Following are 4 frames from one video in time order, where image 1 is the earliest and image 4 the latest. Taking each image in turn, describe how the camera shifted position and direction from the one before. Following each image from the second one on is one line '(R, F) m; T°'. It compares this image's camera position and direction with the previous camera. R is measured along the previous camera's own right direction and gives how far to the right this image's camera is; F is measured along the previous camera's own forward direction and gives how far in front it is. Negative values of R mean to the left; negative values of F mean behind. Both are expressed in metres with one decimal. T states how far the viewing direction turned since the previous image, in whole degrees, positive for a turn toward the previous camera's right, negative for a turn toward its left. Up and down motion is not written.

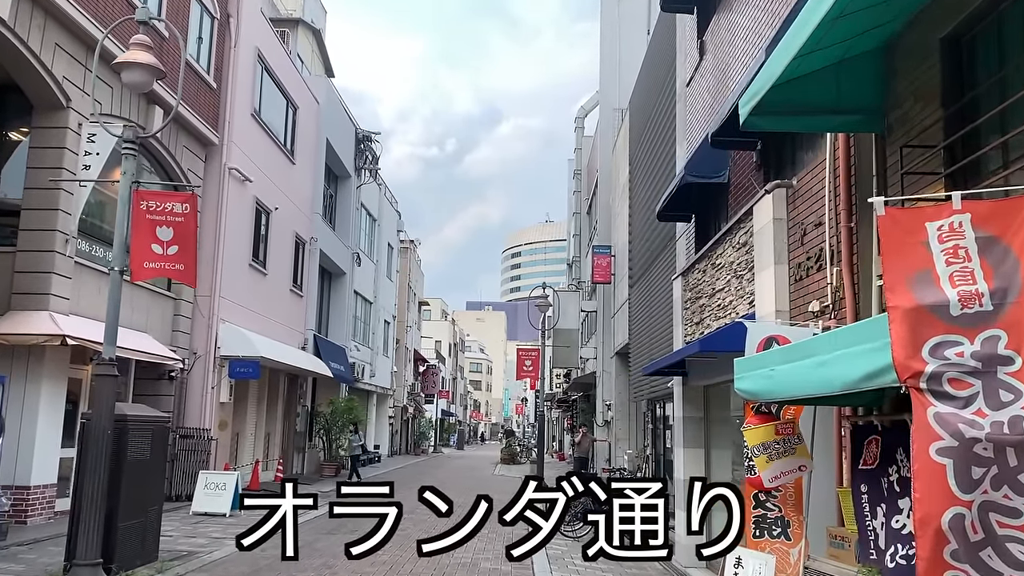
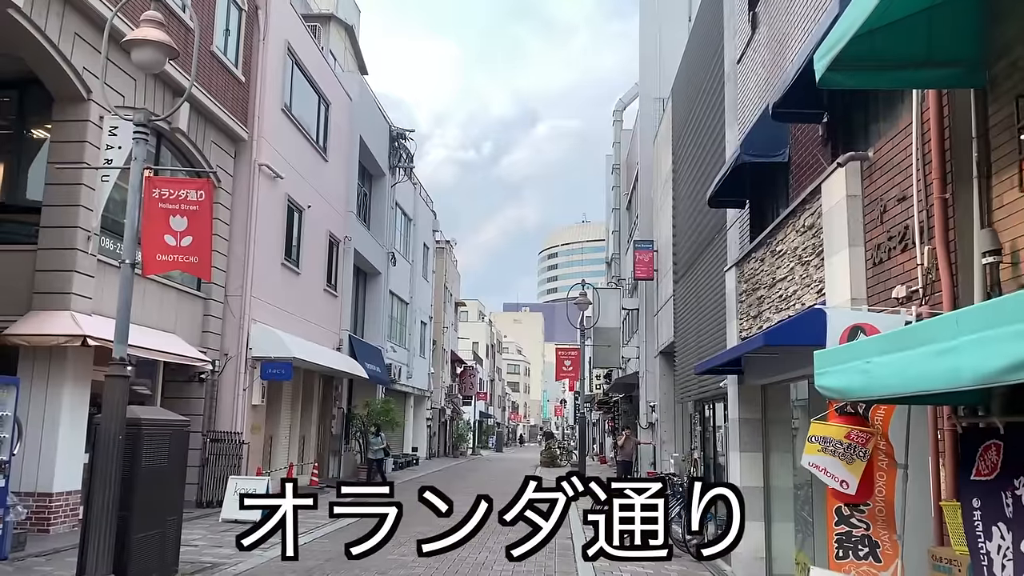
(0.0, +0.7) m; -2°
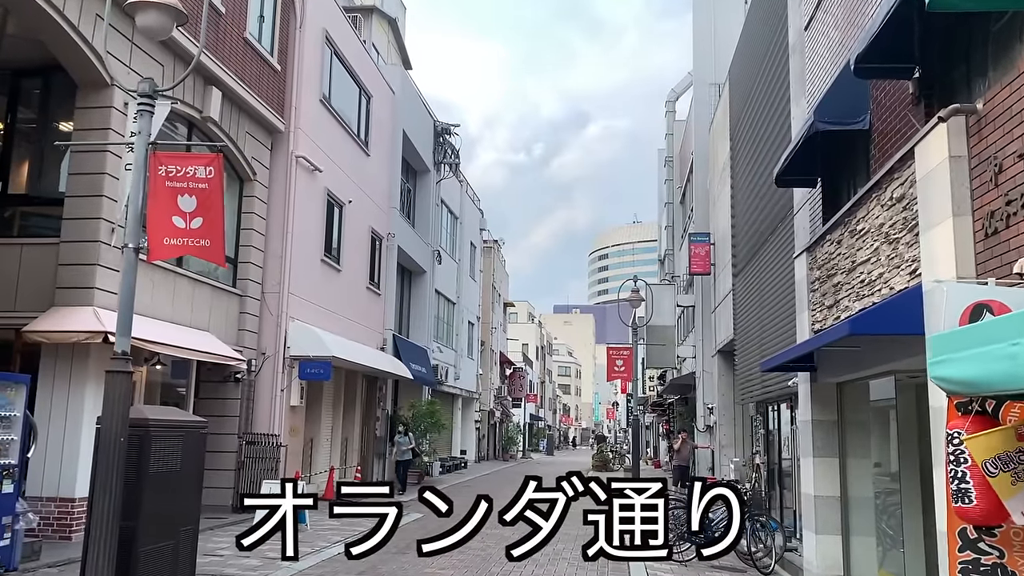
(+0.1, +0.9) m; -3°
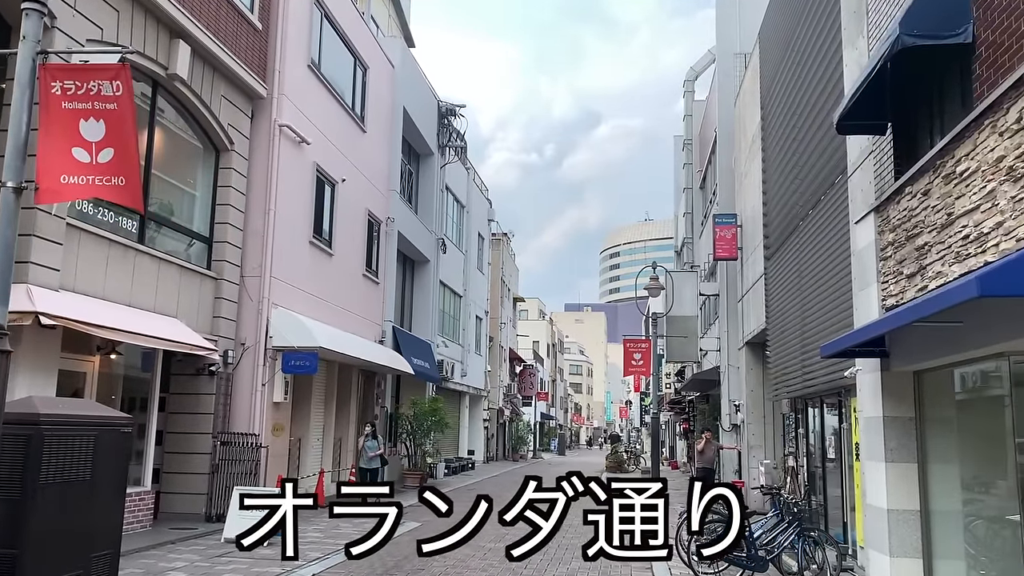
(+0.1, +1.7) m; -1°
